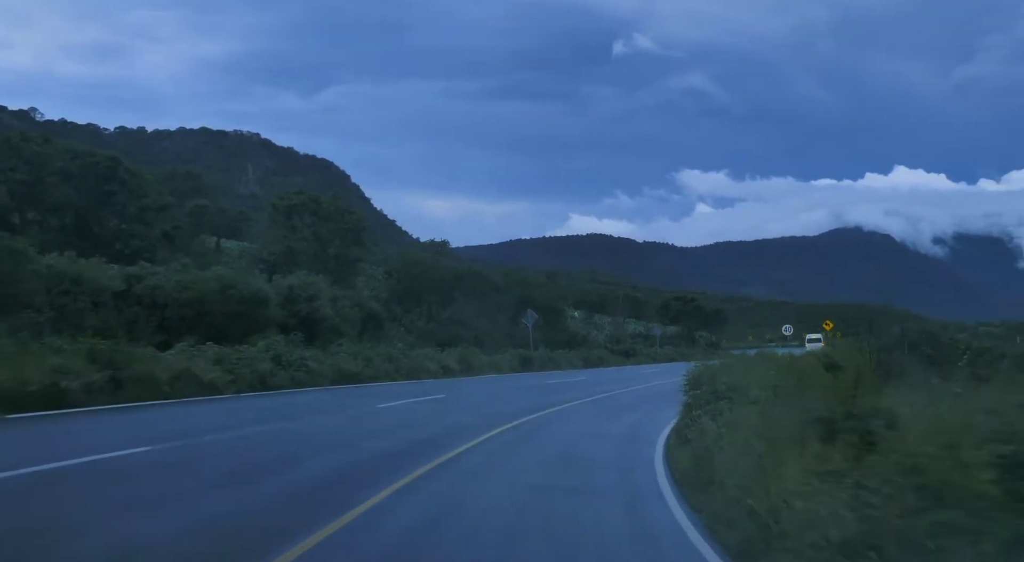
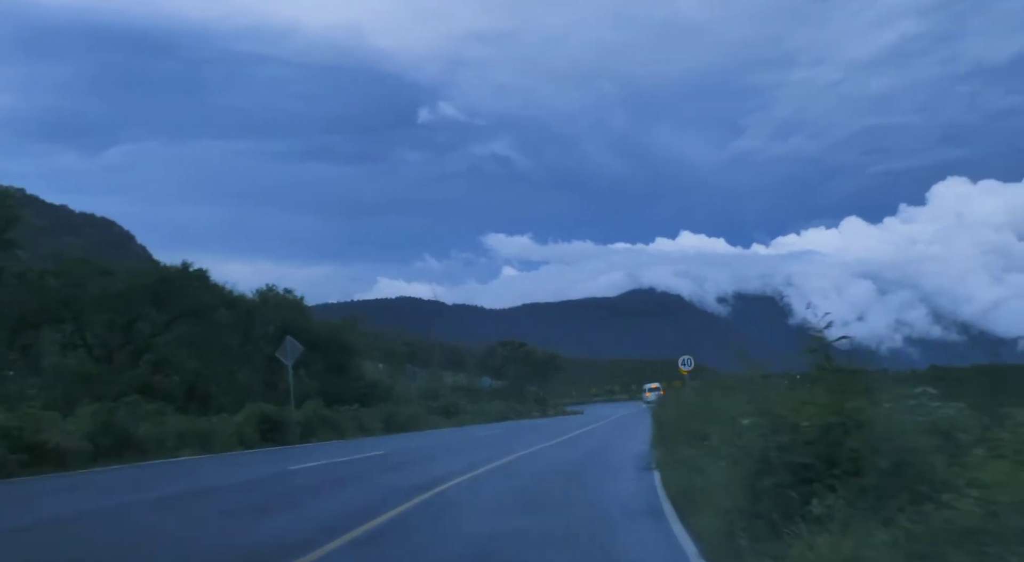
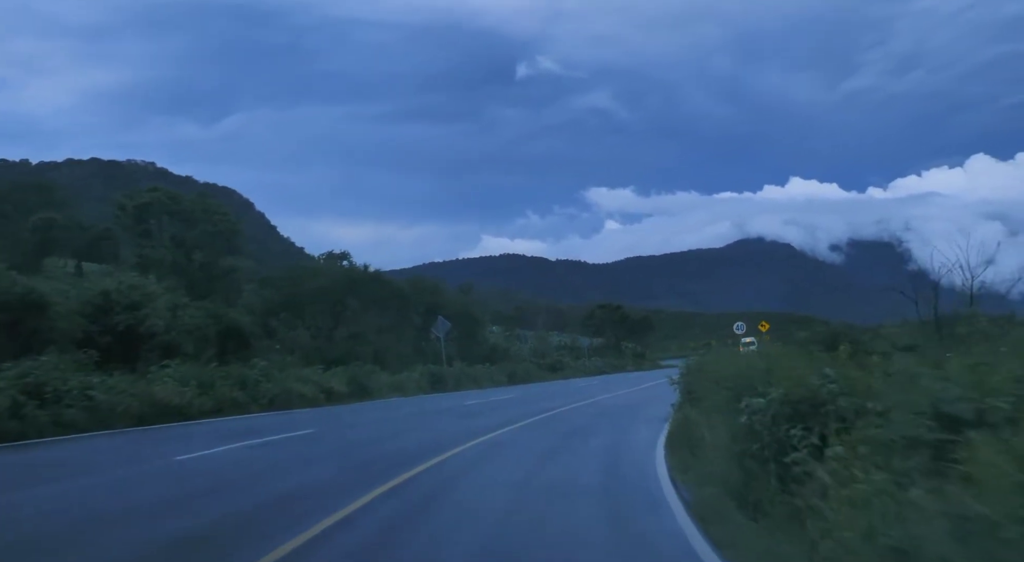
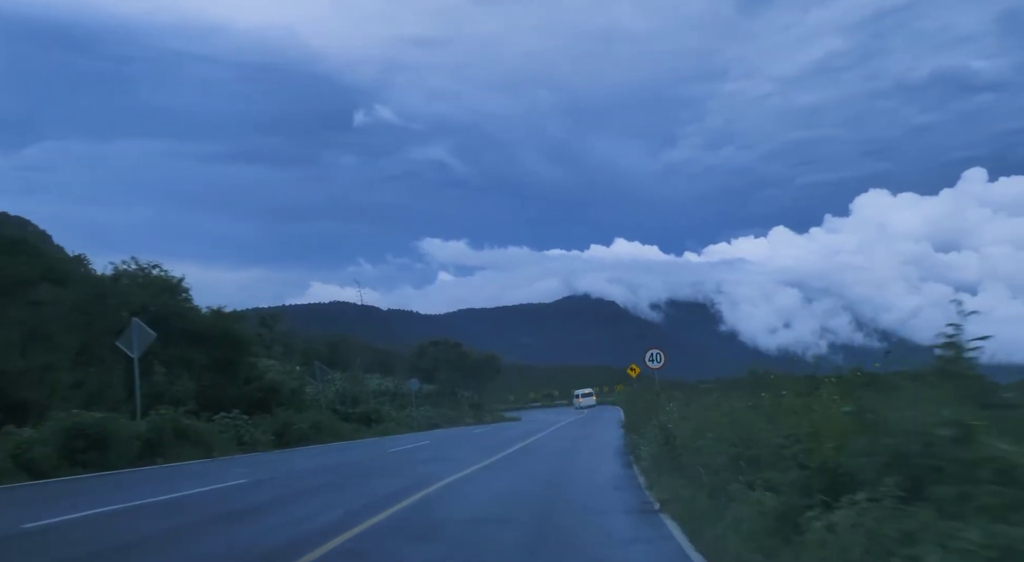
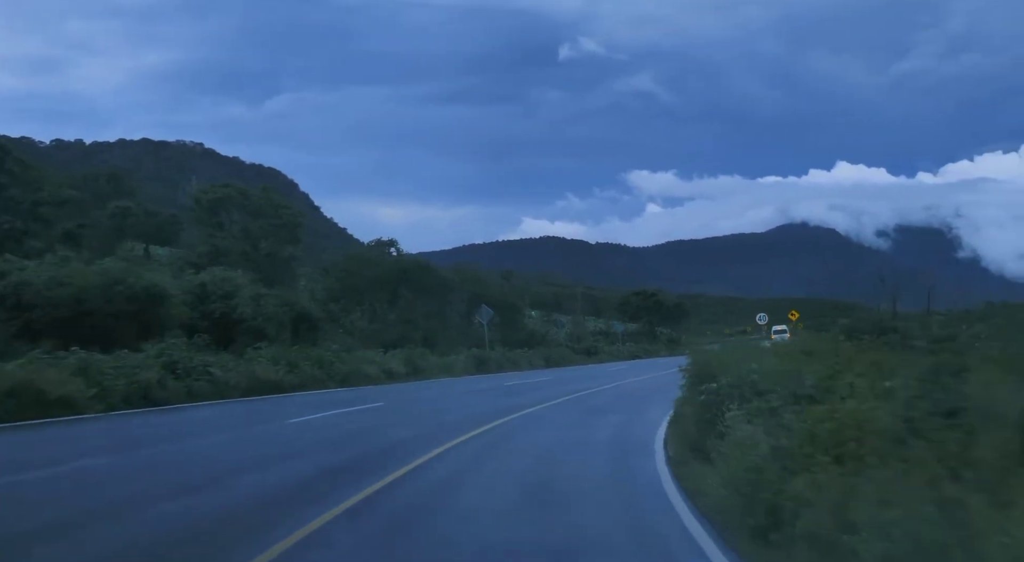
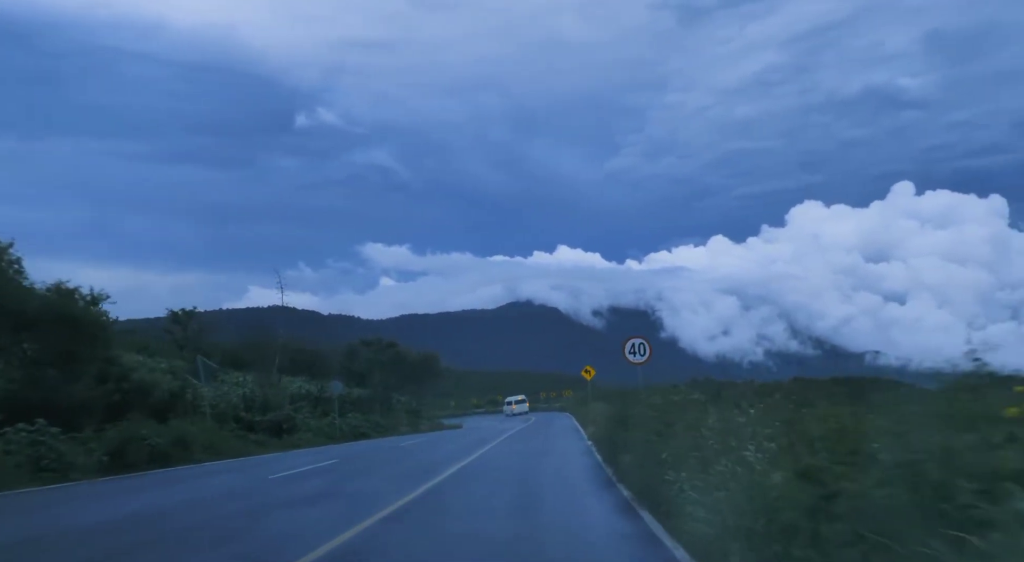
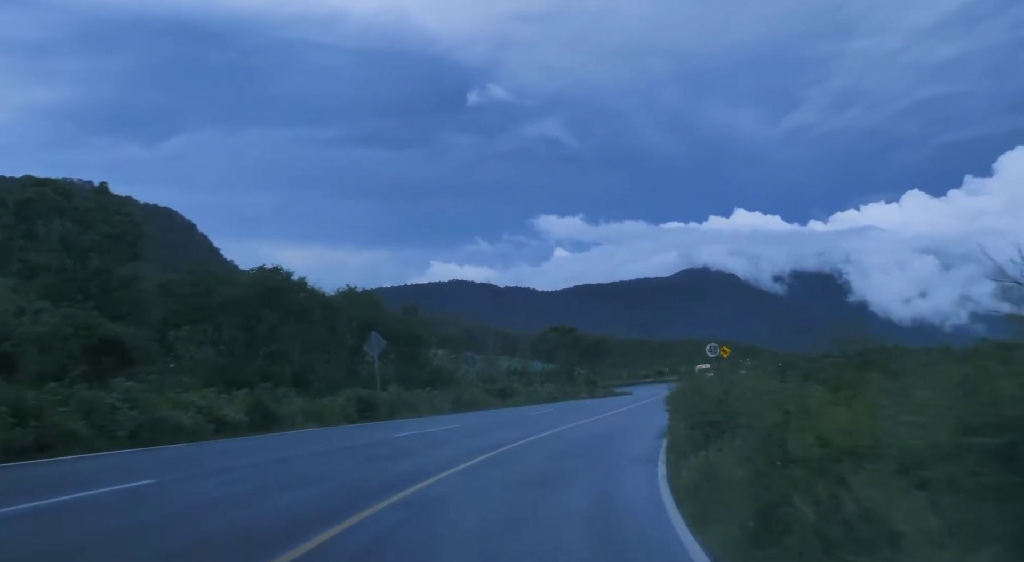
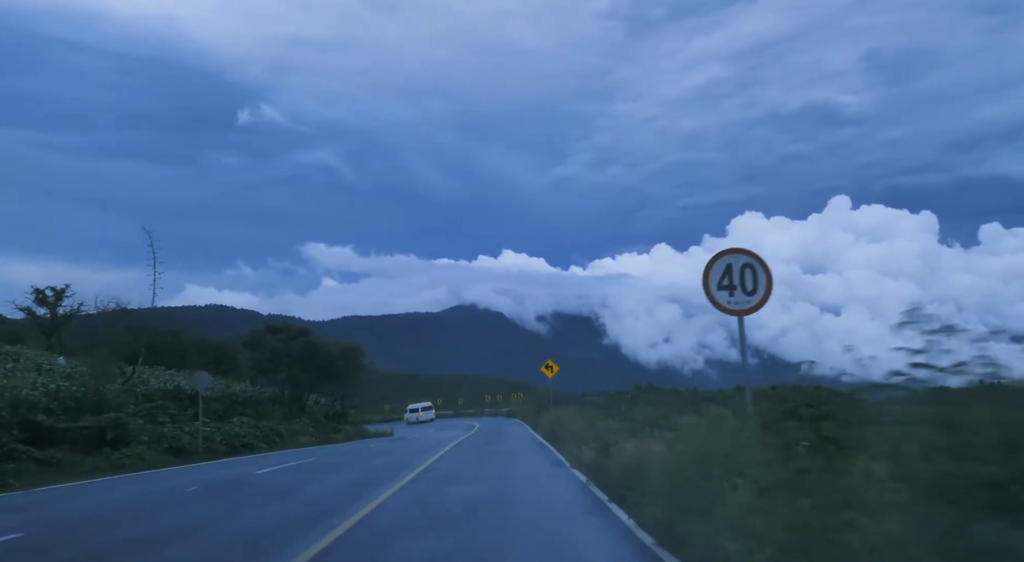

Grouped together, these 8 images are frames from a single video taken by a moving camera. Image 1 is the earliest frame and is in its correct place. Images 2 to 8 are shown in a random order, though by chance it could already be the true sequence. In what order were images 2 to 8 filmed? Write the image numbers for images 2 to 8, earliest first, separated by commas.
5, 3, 7, 2, 4, 6, 8
